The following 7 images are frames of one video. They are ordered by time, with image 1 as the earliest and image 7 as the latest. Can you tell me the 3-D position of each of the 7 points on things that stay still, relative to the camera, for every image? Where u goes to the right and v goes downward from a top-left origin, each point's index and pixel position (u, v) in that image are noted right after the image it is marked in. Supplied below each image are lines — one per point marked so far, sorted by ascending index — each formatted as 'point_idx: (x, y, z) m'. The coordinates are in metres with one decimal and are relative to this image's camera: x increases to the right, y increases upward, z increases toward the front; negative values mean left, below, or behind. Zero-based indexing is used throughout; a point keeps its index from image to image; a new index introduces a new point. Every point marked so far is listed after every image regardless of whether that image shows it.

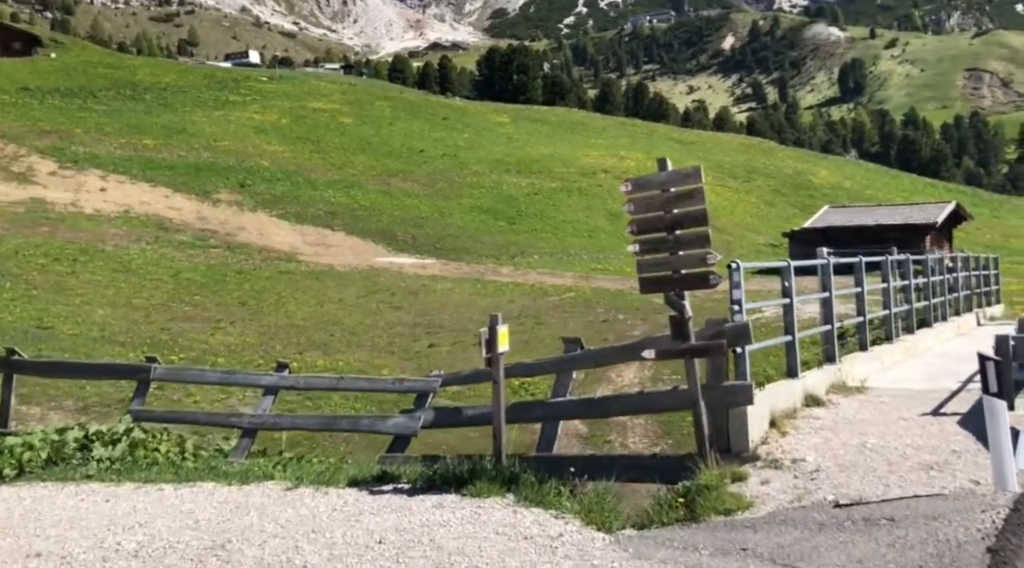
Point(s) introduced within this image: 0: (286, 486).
0: (-1.5, -1.3, +7.0) m
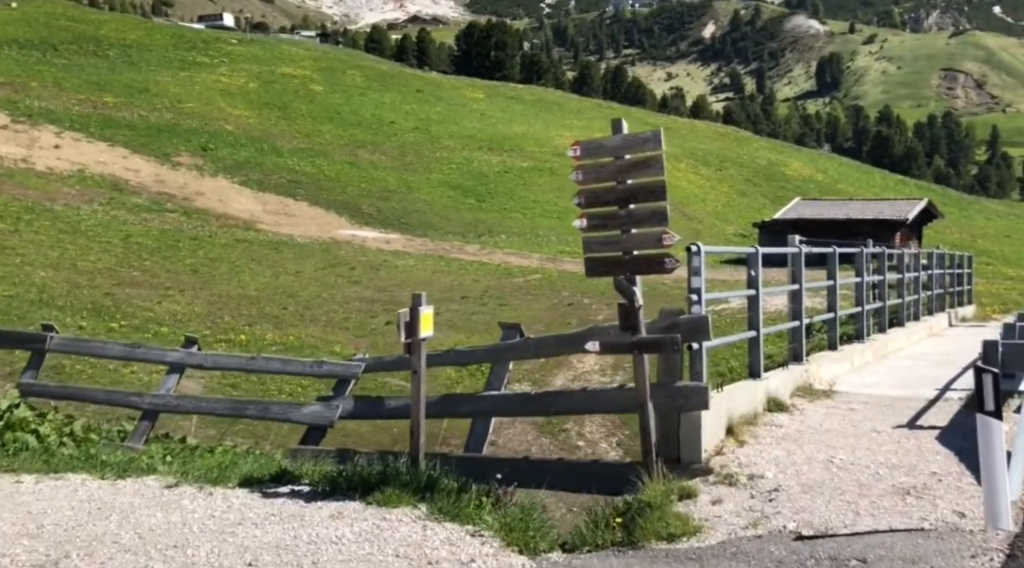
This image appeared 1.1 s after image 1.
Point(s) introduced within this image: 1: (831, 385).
0: (-2.0, -1.1, +6.1) m
1: (+2.5, -0.8, +8.4) m
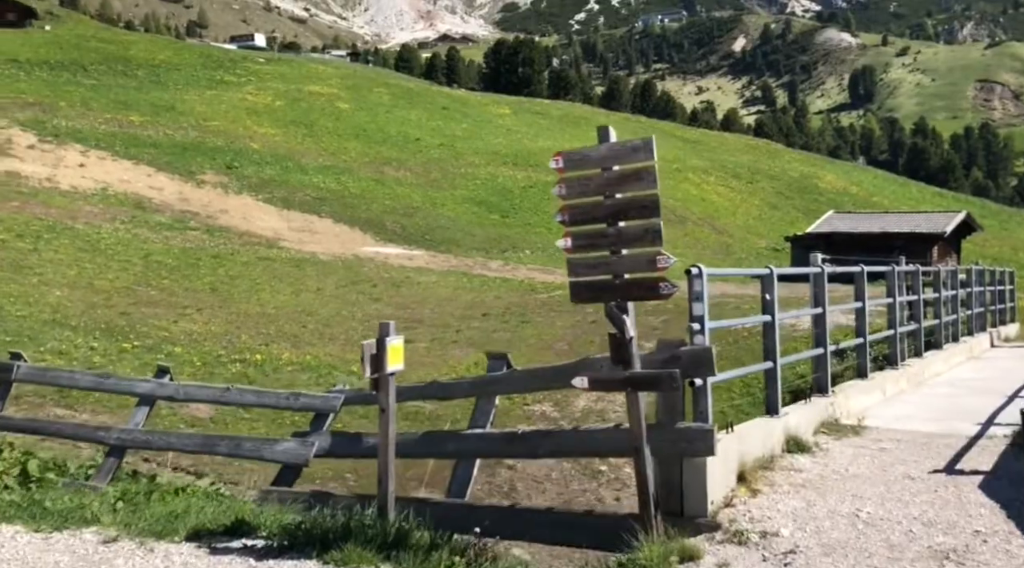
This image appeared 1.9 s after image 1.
0: (-2.1, -1.3, +5.4) m
1: (+2.5, -1.0, +7.6) m
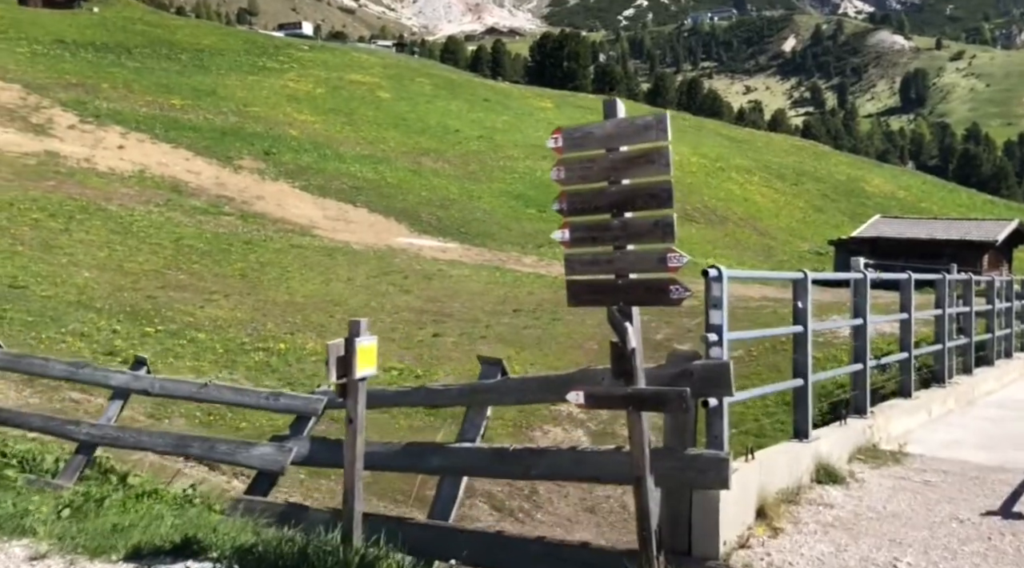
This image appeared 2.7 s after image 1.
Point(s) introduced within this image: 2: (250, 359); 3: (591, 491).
0: (-2.2, -1.2, +4.8) m
1: (+2.5, -1.0, +6.8) m
2: (-4.3, -1.2, +16.9) m
3: (+0.6, -1.7, +8.7) m
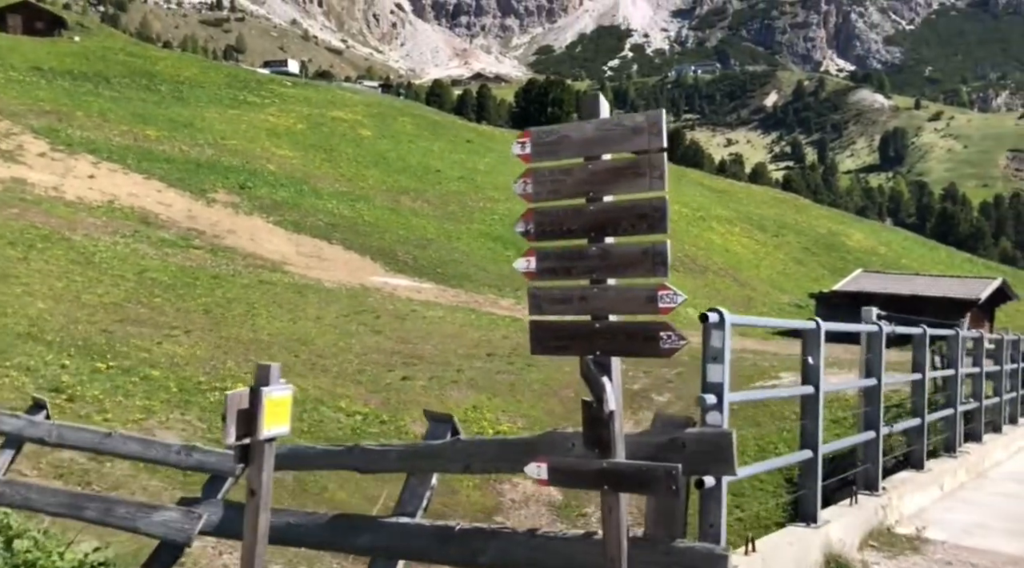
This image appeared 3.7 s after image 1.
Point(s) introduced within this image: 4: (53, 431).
0: (-2.4, -1.3, +3.8) m
1: (+2.2, -1.3, +5.8) m
2: (-4.7, -1.7, +15.9) m
3: (+0.3, -2.1, +7.7) m
4: (-2.7, -0.8, +6.1) m
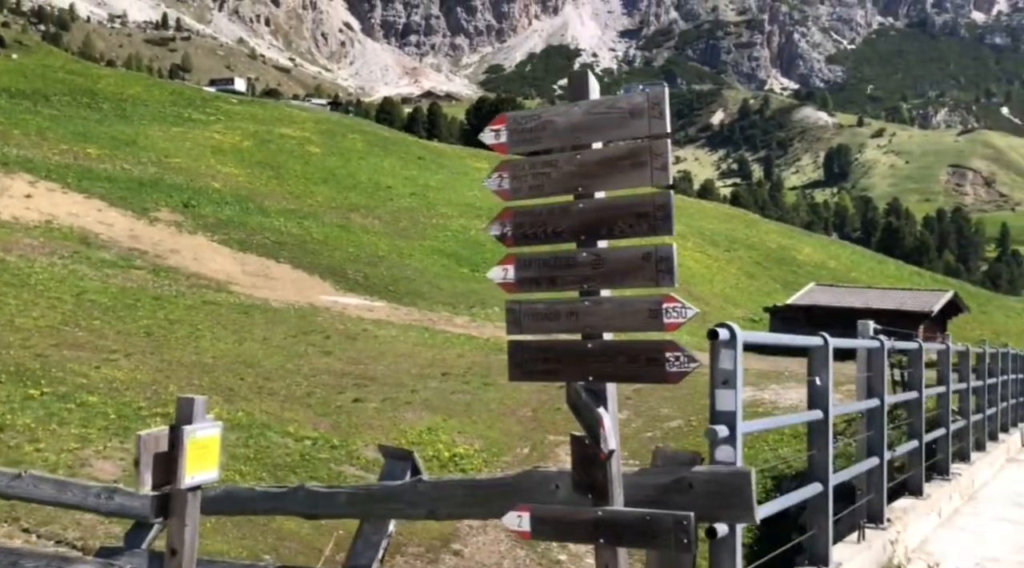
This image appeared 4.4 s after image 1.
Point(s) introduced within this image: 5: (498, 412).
0: (-2.5, -1.4, +3.1) m
1: (+2.1, -1.4, +5.3) m
2: (-5.4, -2.0, +15.0) m
3: (0.0, -2.2, +7.1) m
4: (-2.9, -1.0, +5.4) m
5: (-0.2, -2.1, +17.5) m
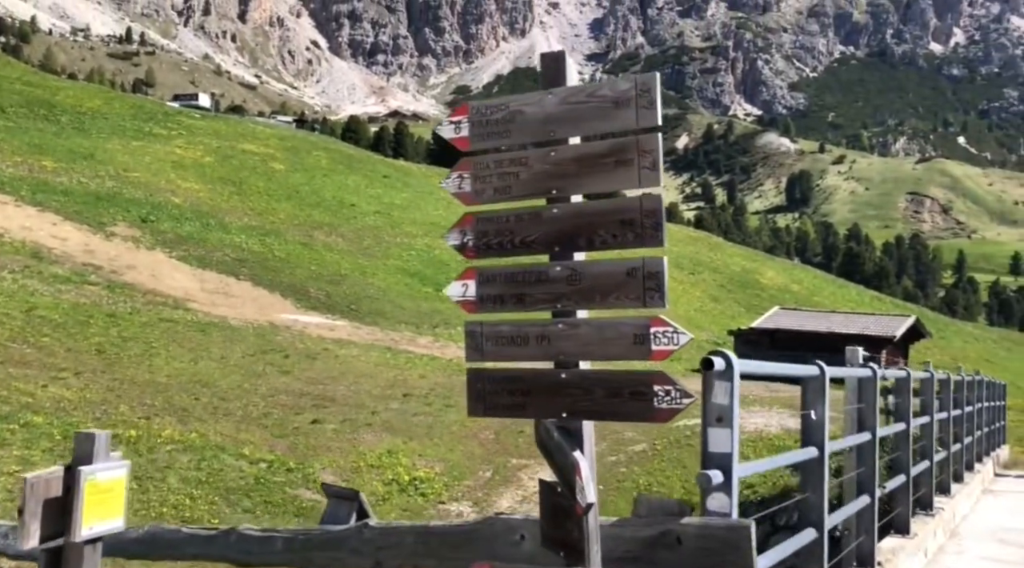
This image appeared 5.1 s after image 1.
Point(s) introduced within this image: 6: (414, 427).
0: (-2.6, -1.4, +2.5) m
1: (+1.9, -1.5, +4.9) m
2: (-5.9, -2.2, +14.3) m
3: (-0.2, -2.3, +6.6) m
4: (-3.0, -1.0, +4.8) m
5: (-0.8, -2.5, +17.0) m
6: (-1.7, -2.4, +17.4) m
